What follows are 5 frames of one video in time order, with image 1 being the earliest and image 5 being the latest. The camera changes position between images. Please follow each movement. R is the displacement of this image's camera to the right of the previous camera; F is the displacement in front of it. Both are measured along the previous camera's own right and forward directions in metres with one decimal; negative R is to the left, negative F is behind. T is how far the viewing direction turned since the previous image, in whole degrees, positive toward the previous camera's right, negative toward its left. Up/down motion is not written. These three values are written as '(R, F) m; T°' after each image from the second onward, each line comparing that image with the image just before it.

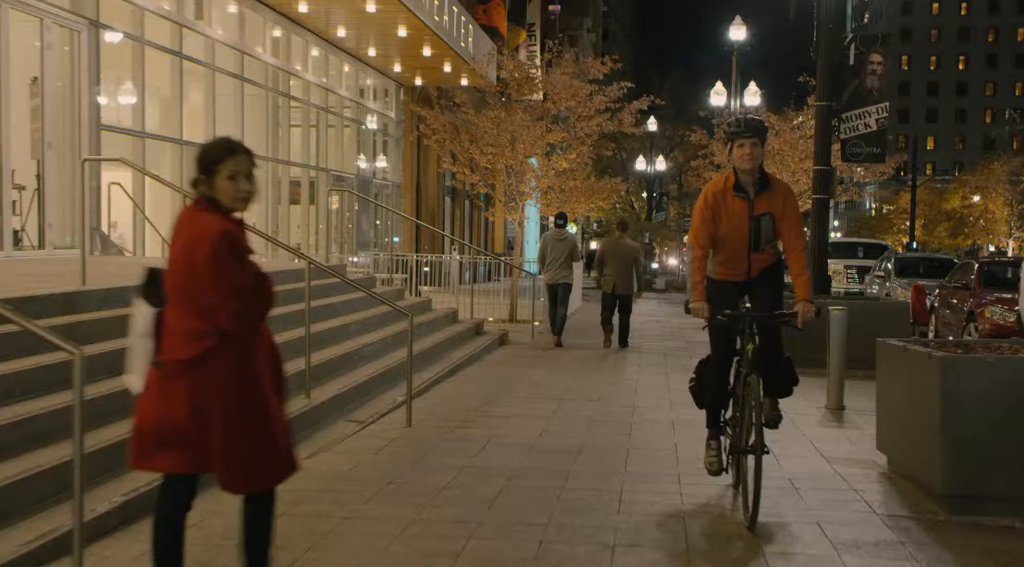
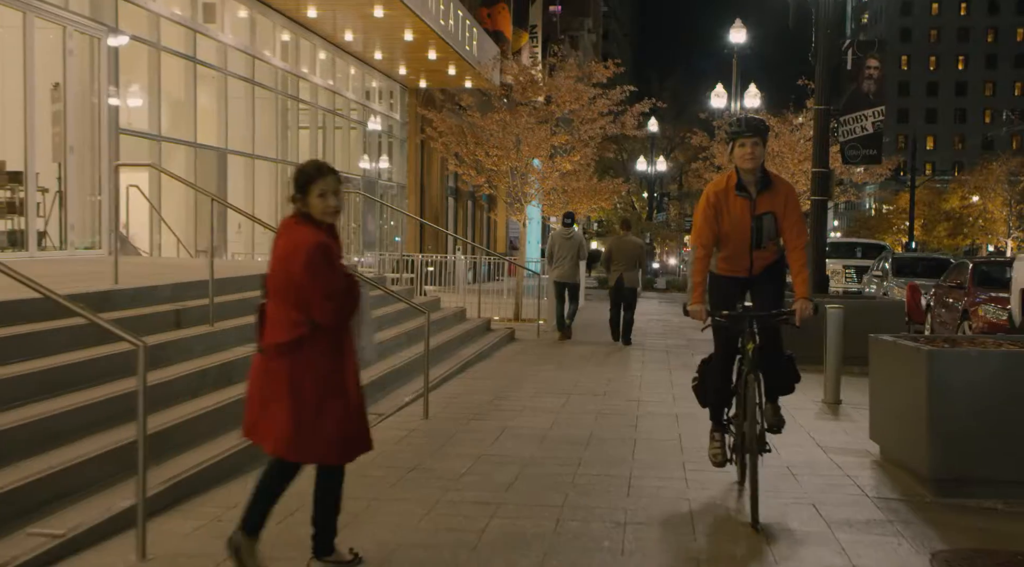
(-0.1, -0.4) m; 0°
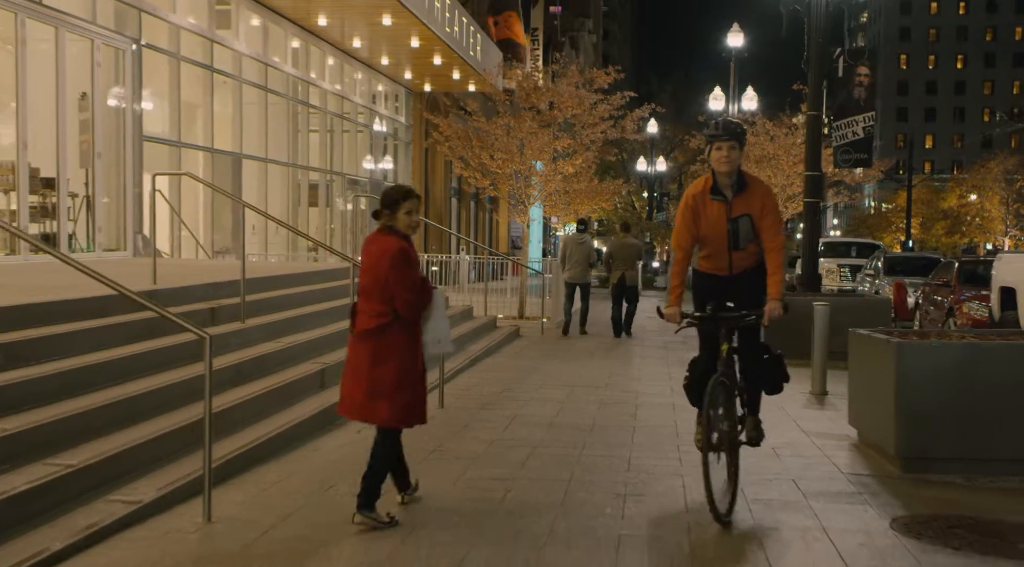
(-0.1, -0.7) m; 0°
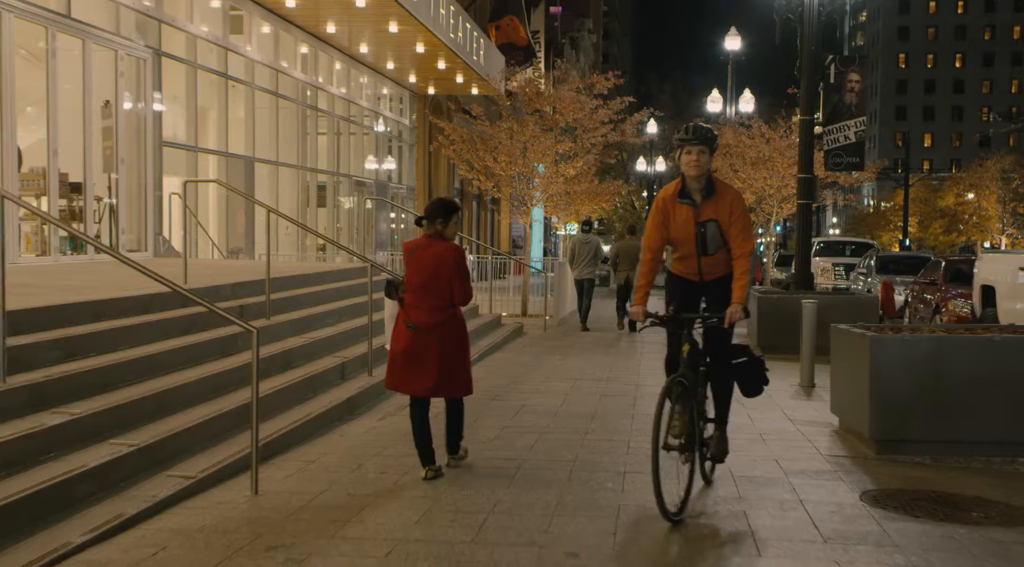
(-0.1, -0.7) m; 0°
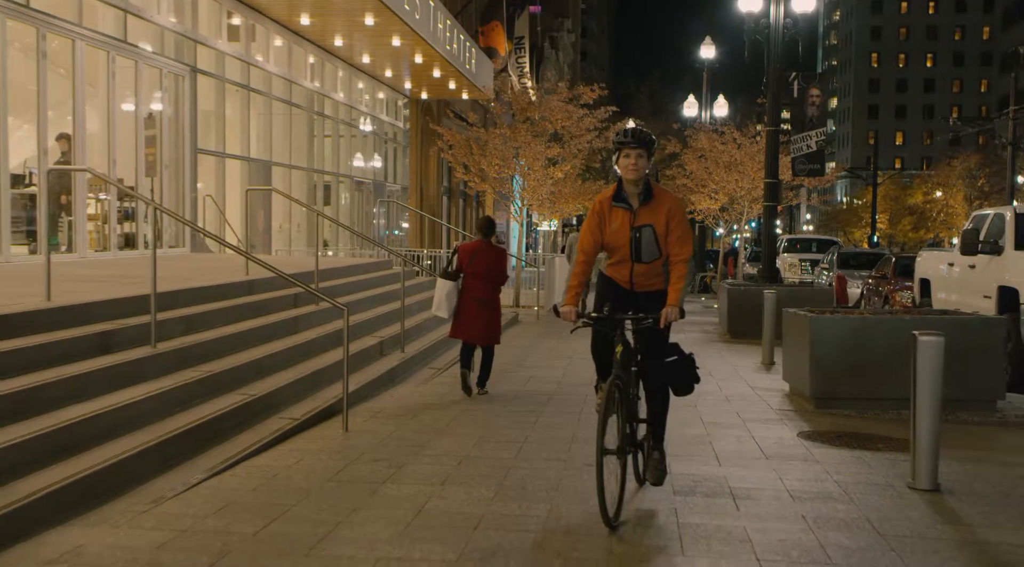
(-0.4, -1.9) m; +1°
